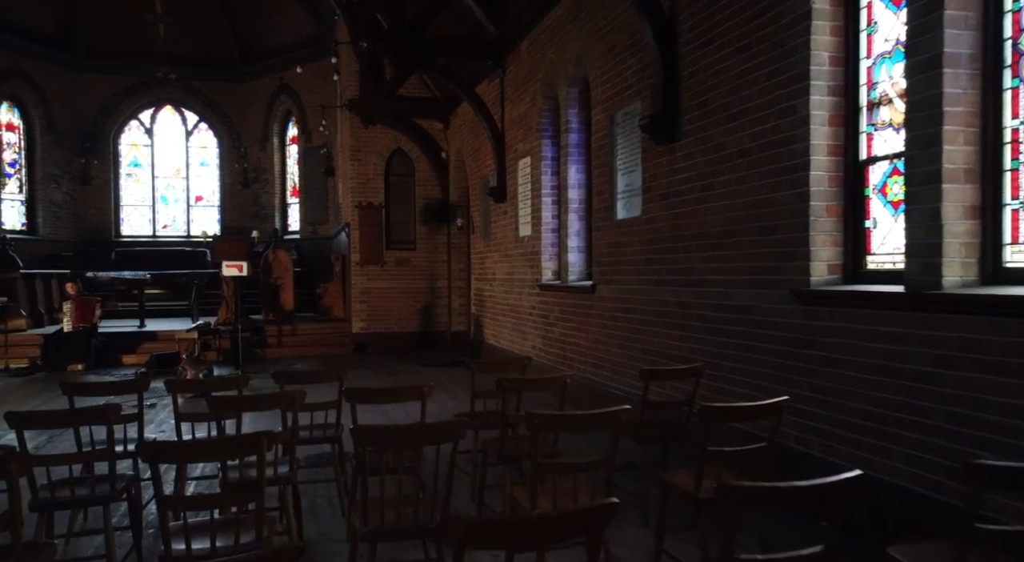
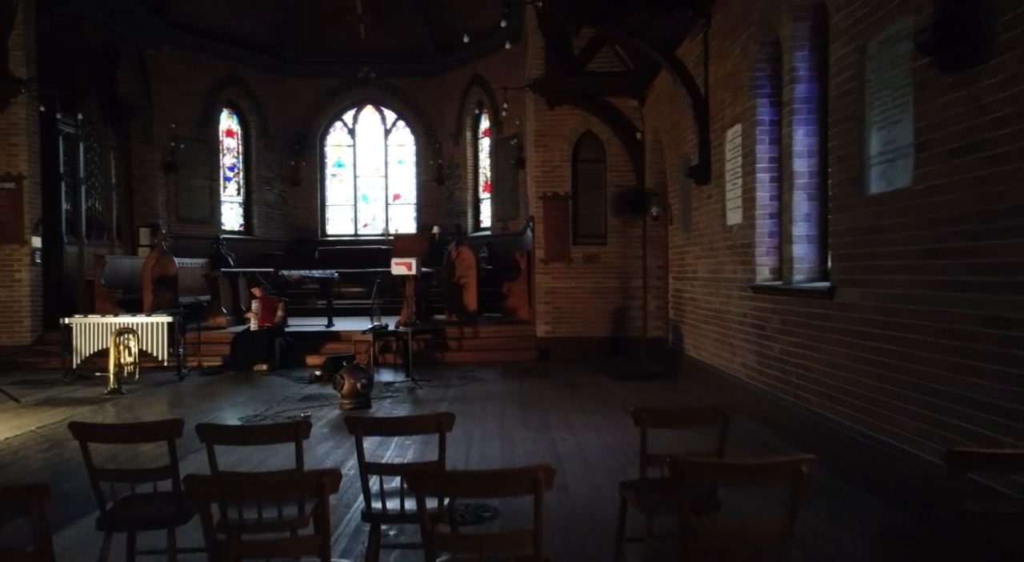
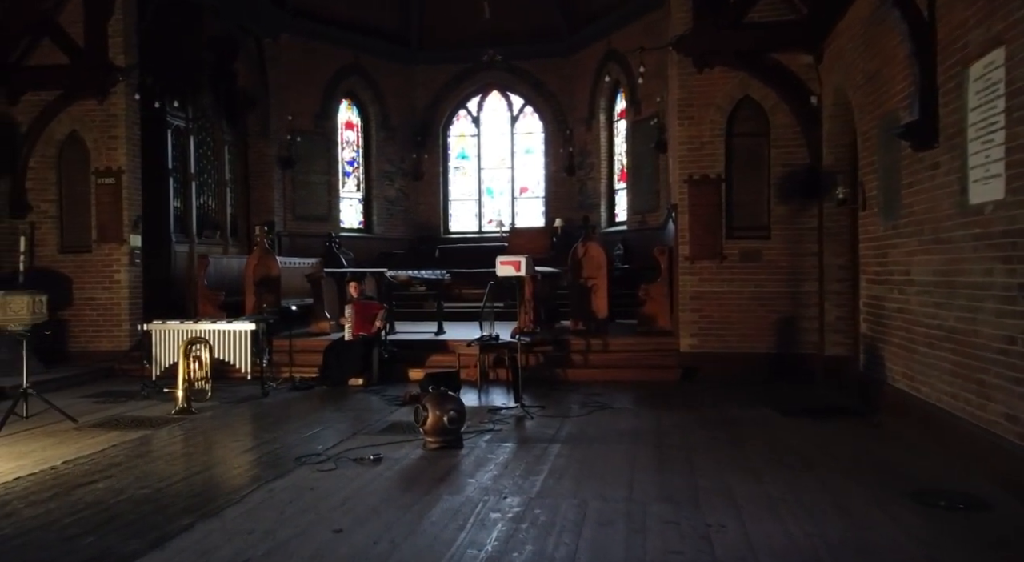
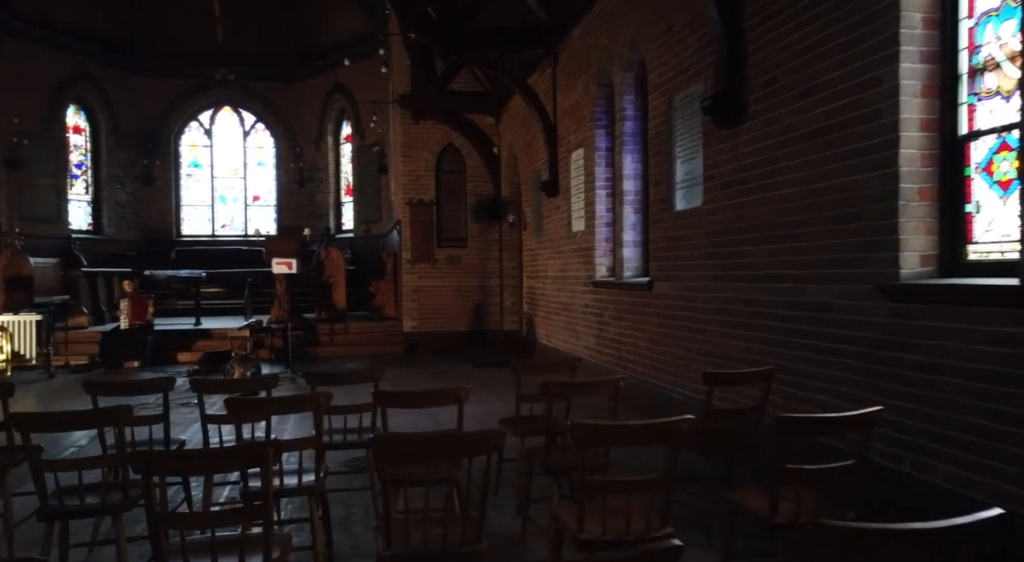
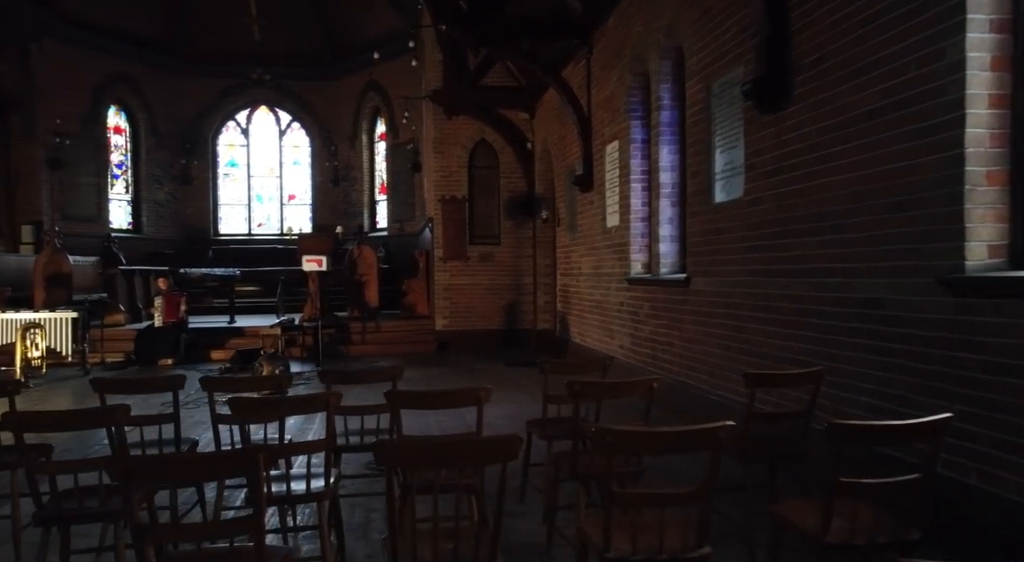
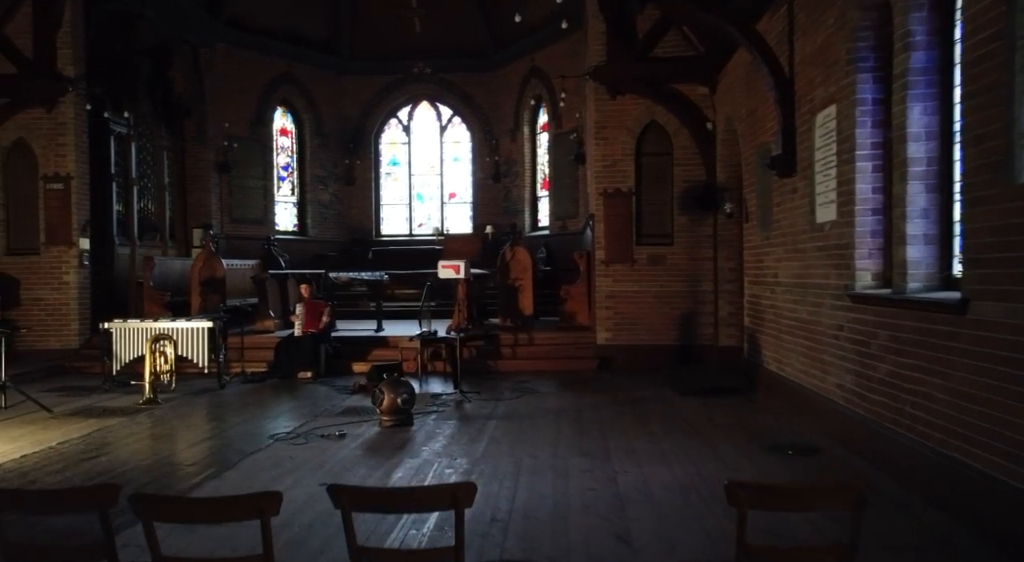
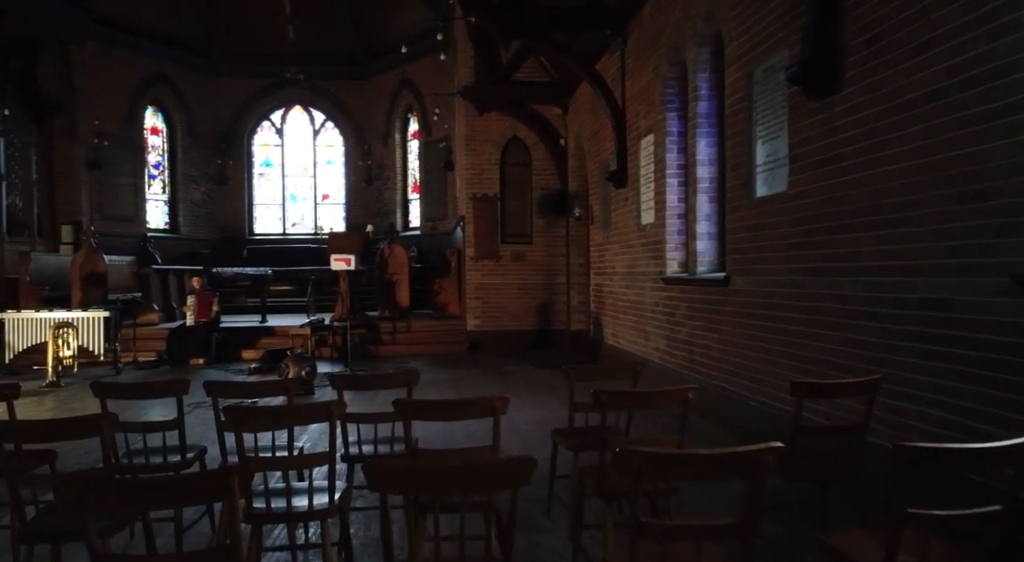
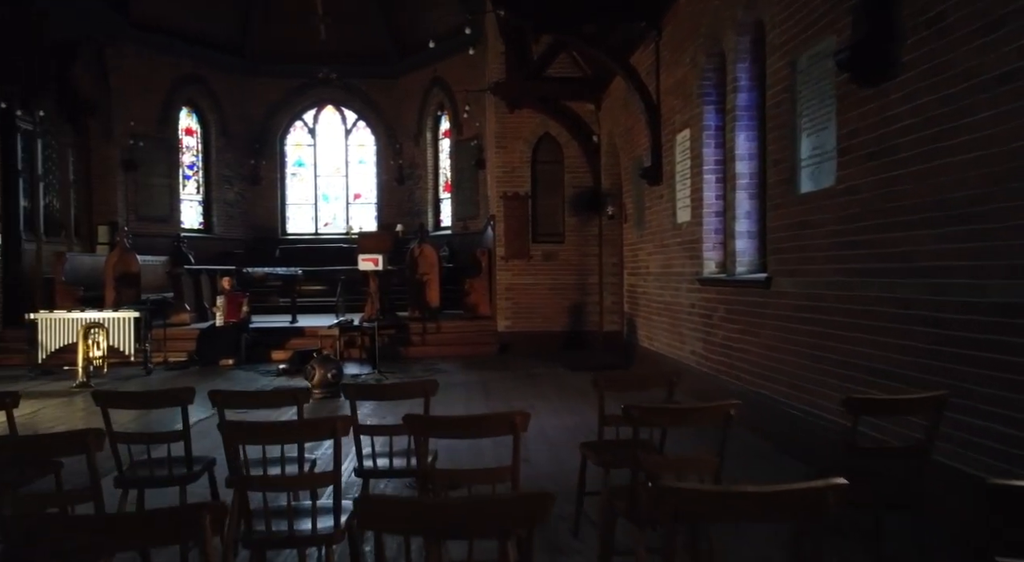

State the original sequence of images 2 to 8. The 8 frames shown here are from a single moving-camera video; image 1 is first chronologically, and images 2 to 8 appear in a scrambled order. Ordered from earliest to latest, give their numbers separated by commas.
4, 5, 7, 8, 2, 6, 3
